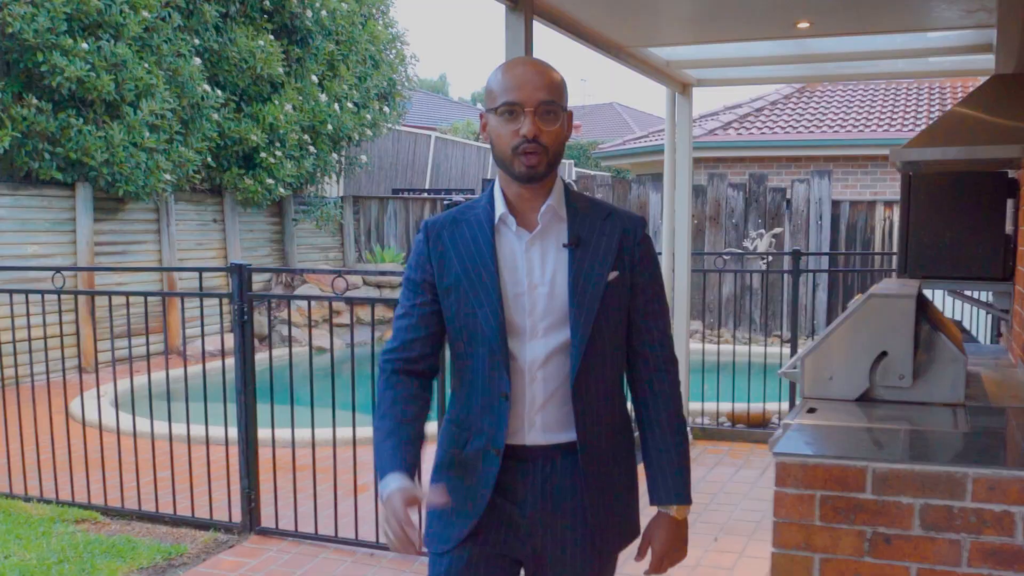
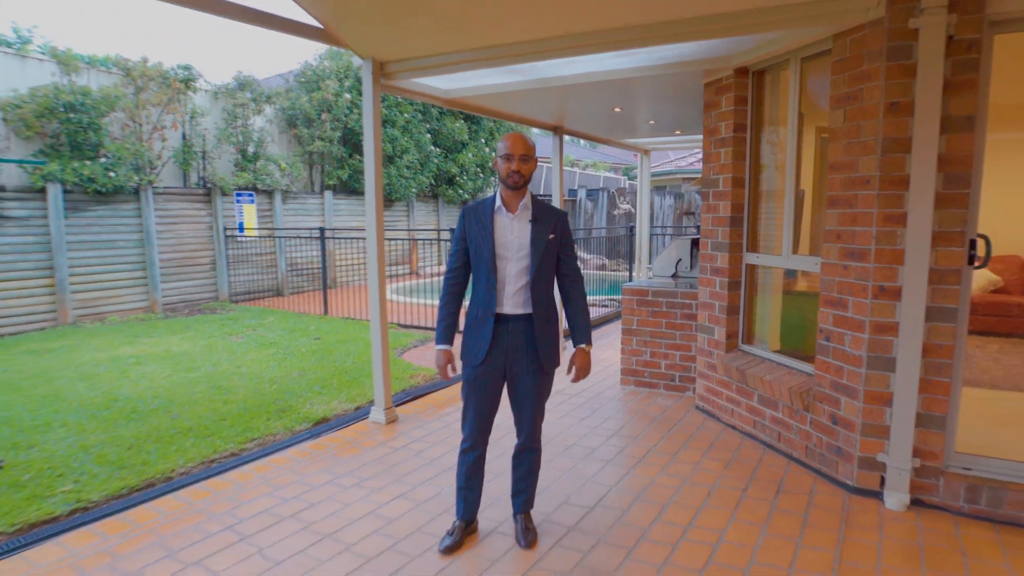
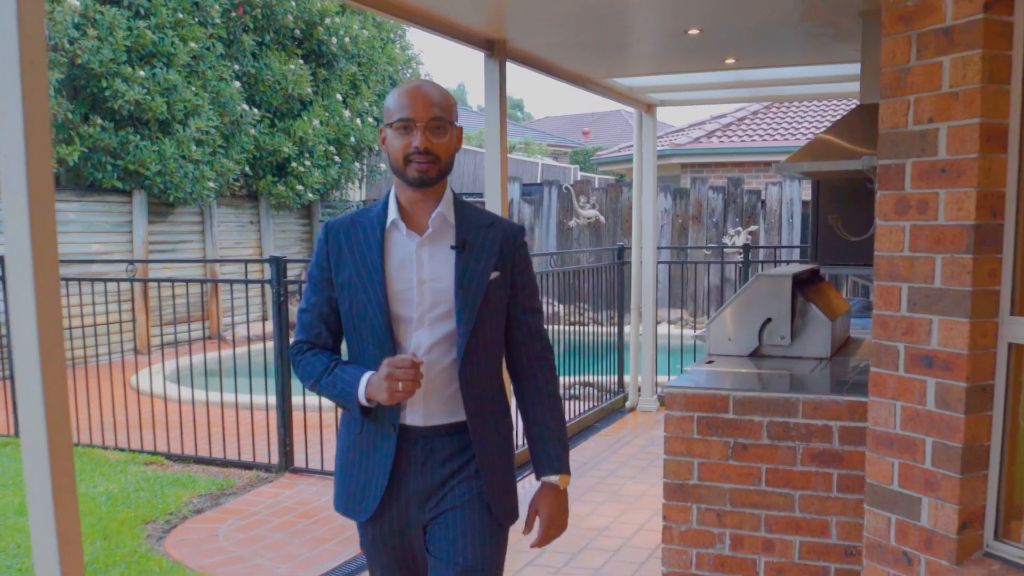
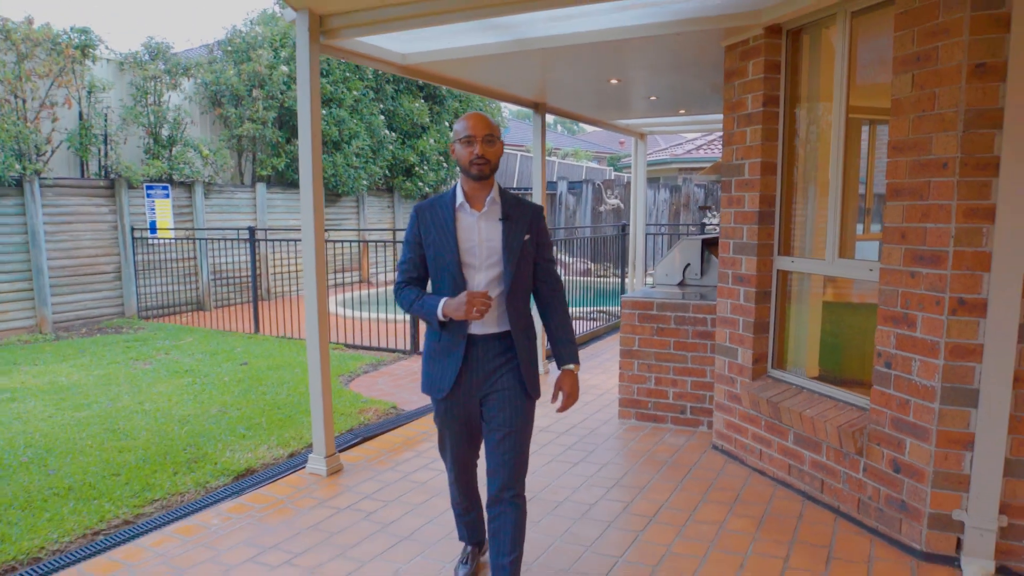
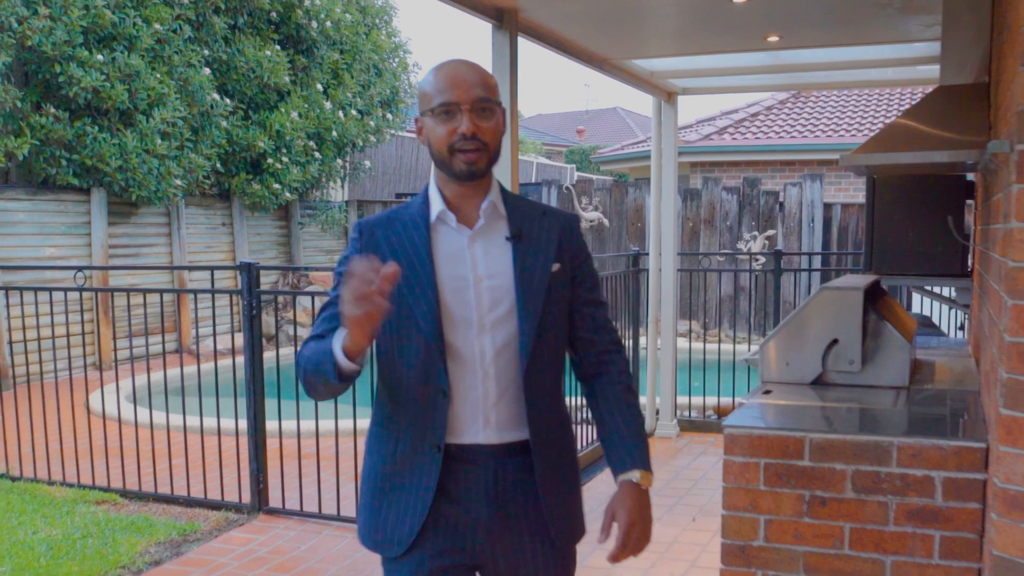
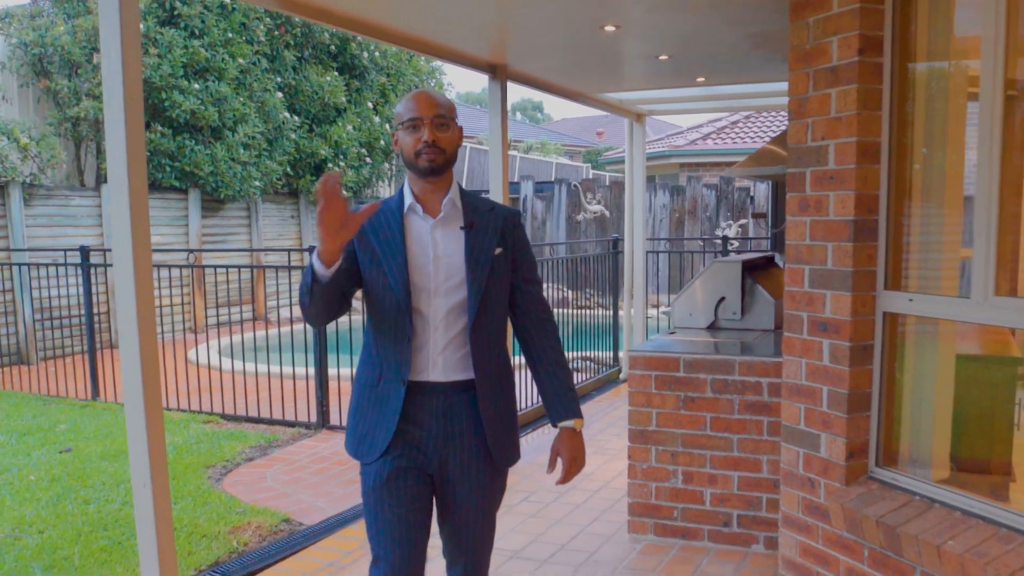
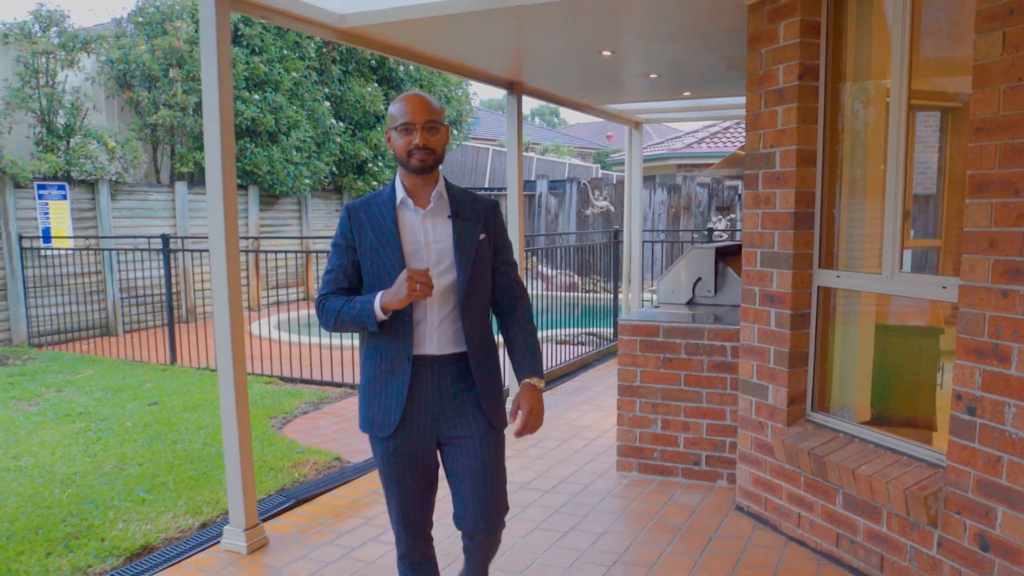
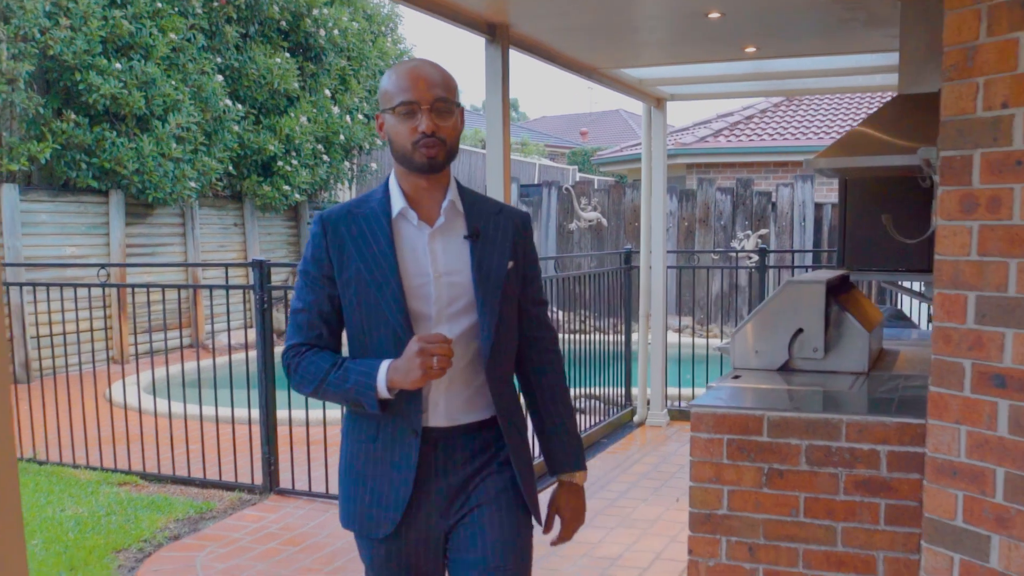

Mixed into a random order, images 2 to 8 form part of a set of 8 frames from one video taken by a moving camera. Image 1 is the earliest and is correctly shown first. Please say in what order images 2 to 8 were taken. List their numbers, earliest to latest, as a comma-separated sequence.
5, 8, 3, 6, 7, 4, 2
